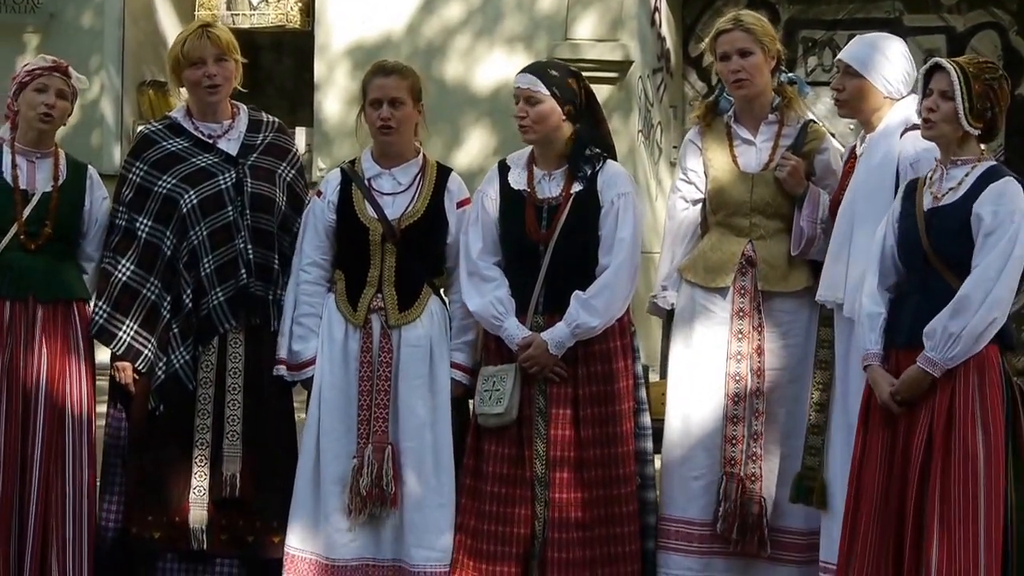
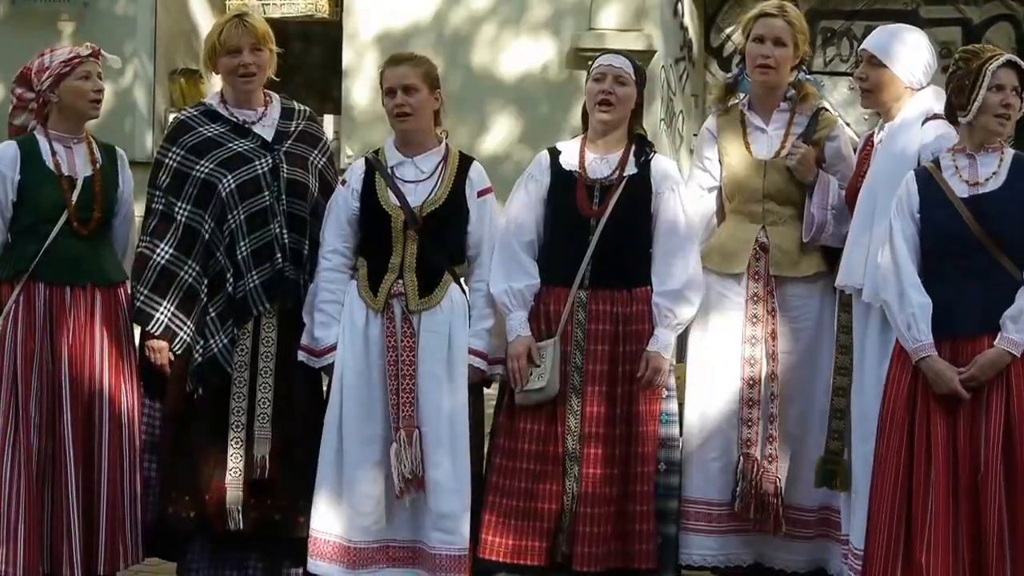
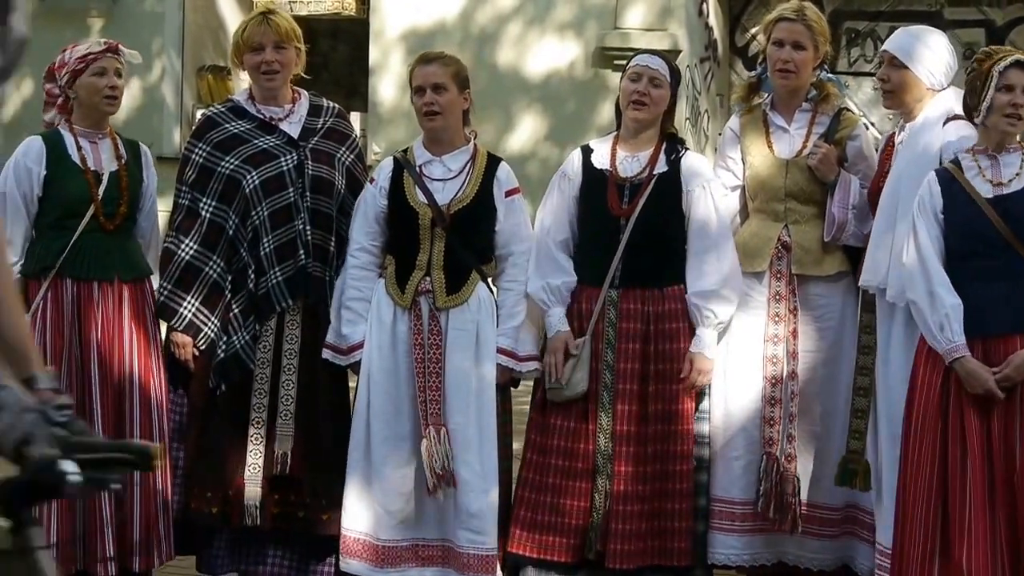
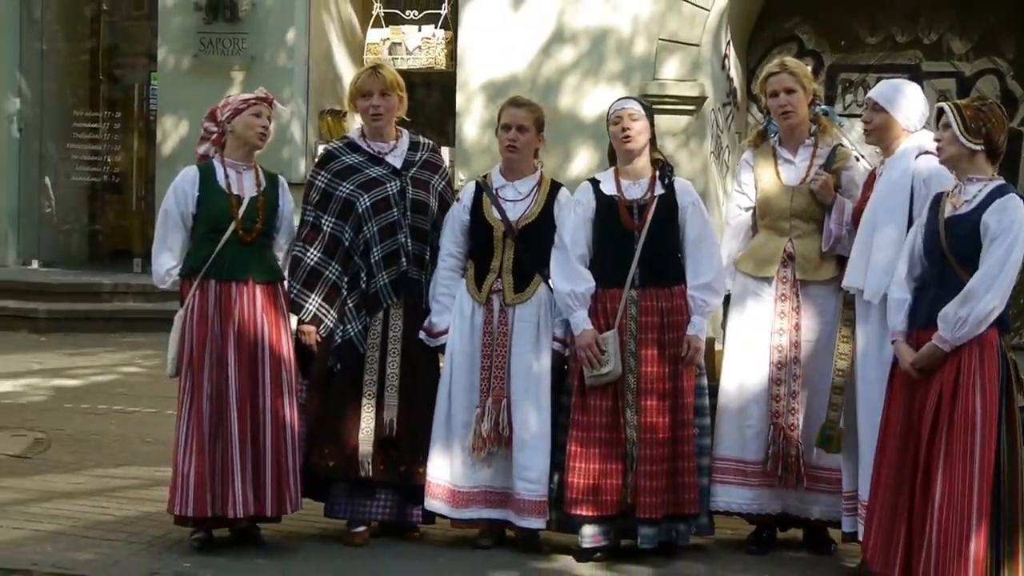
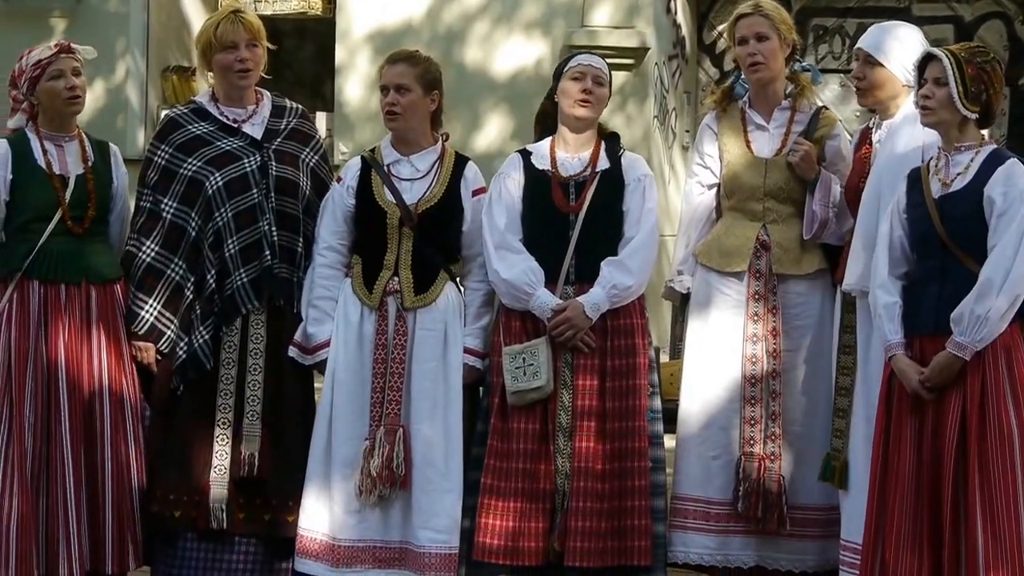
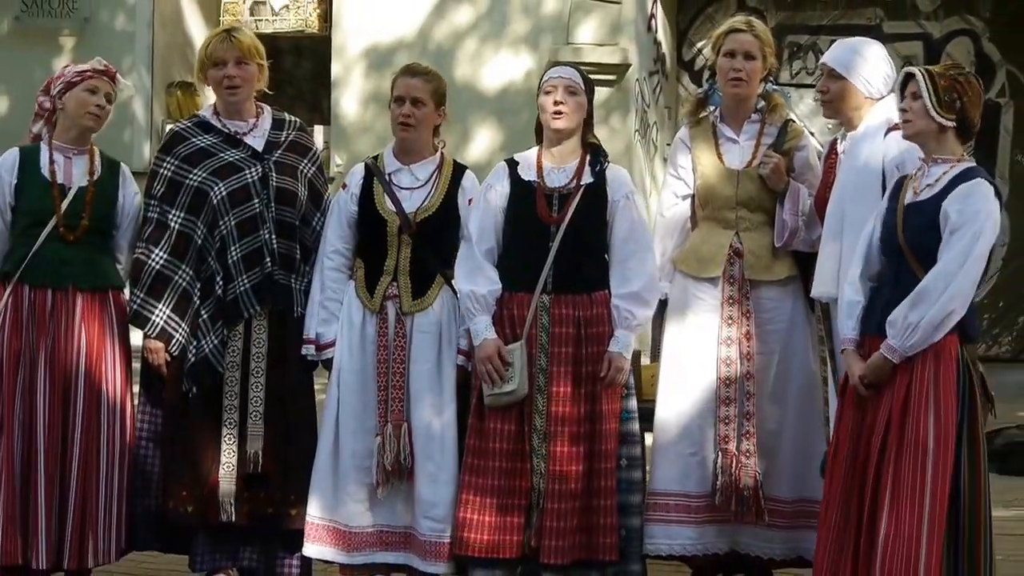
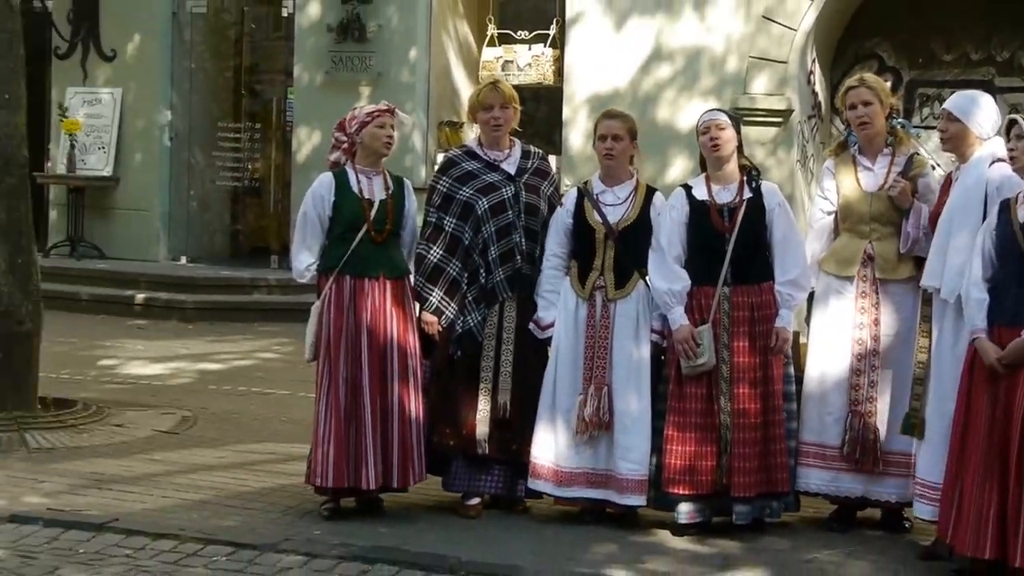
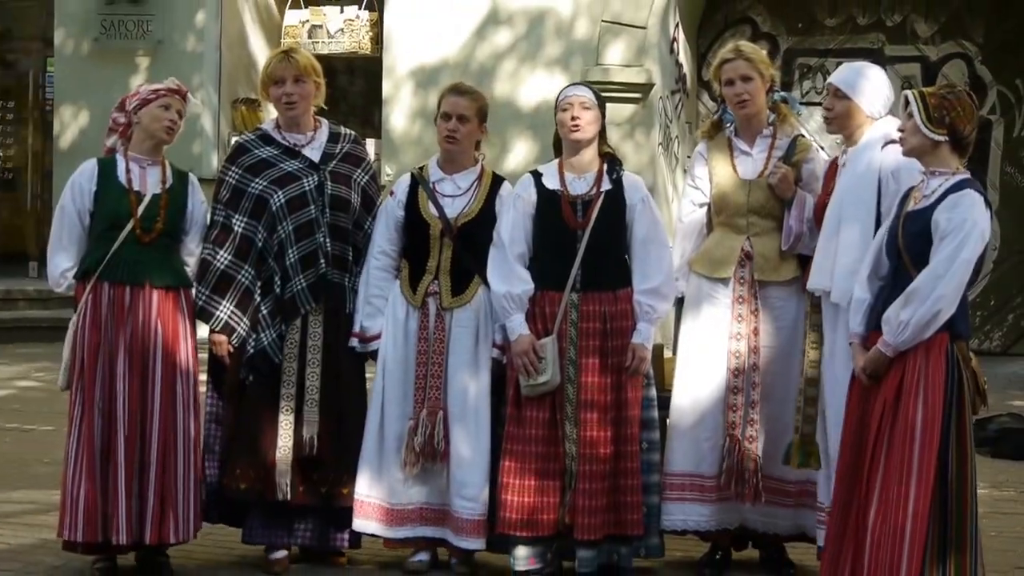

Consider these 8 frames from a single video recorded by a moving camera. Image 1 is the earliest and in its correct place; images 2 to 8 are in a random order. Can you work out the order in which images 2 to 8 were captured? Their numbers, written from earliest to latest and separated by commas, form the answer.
5, 3, 2, 6, 8, 4, 7
